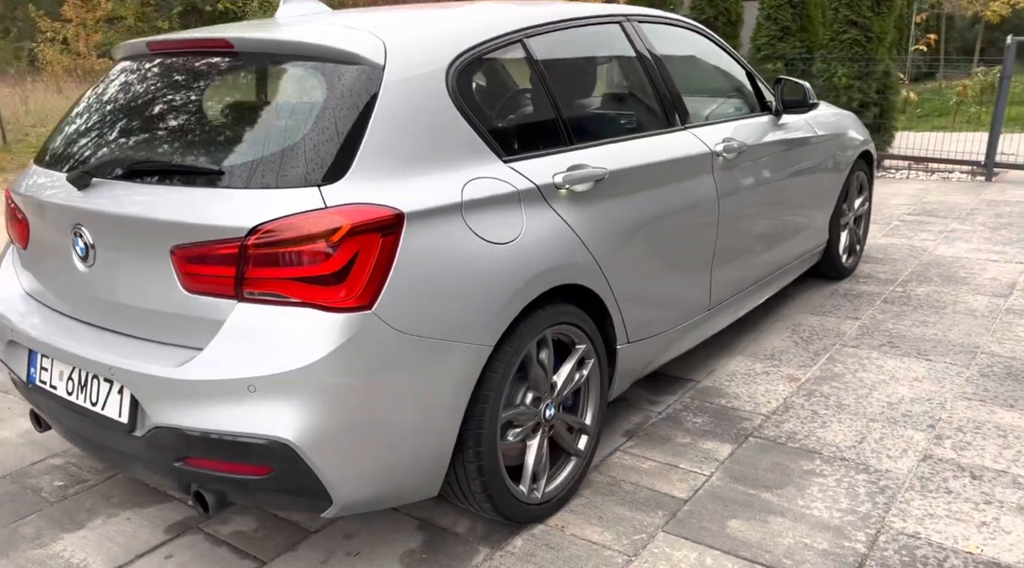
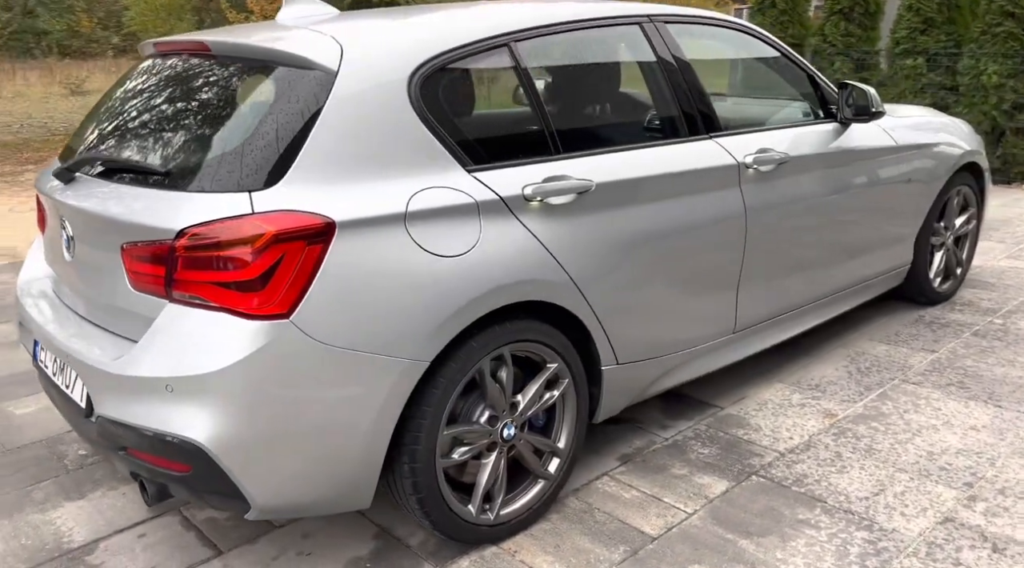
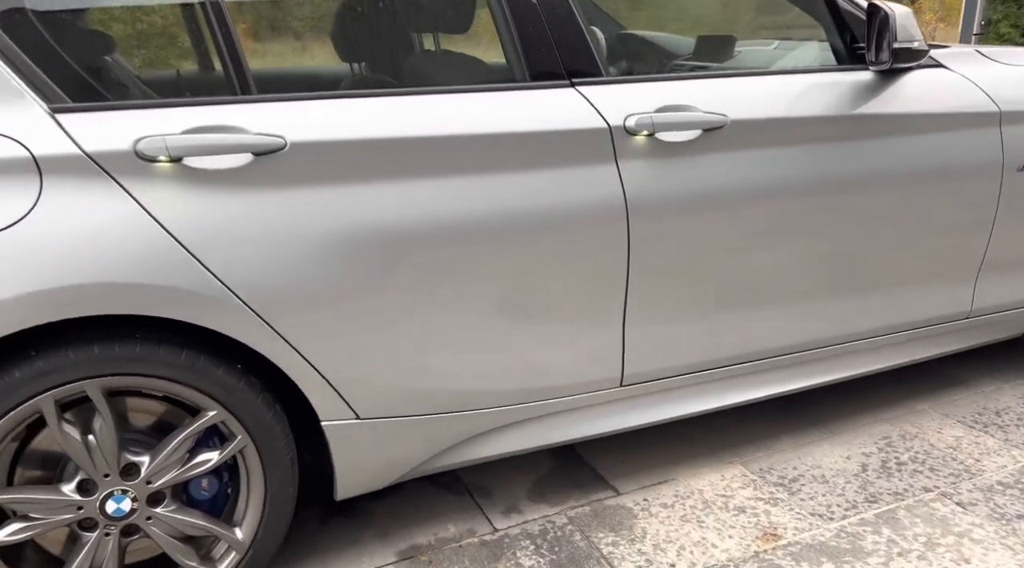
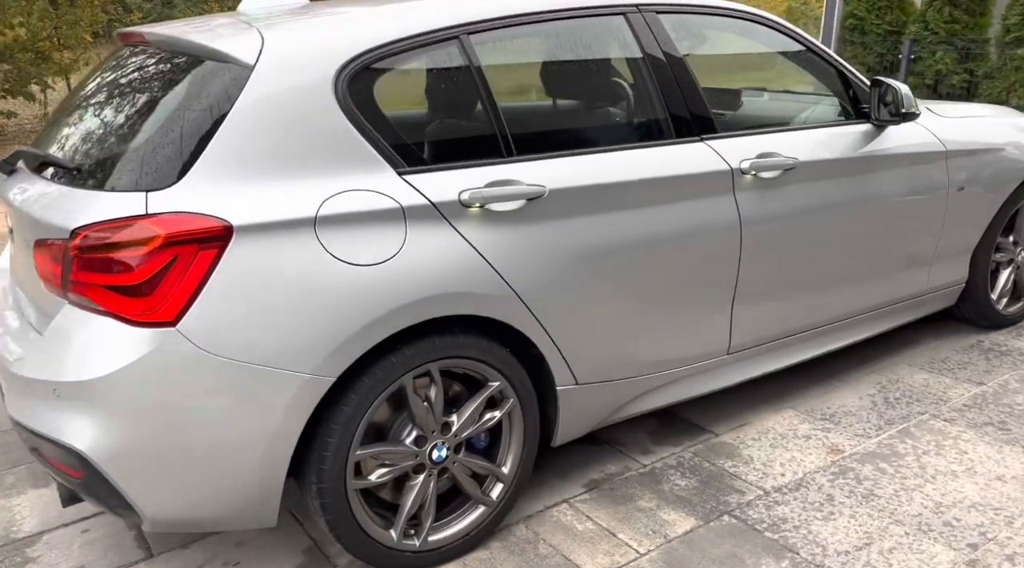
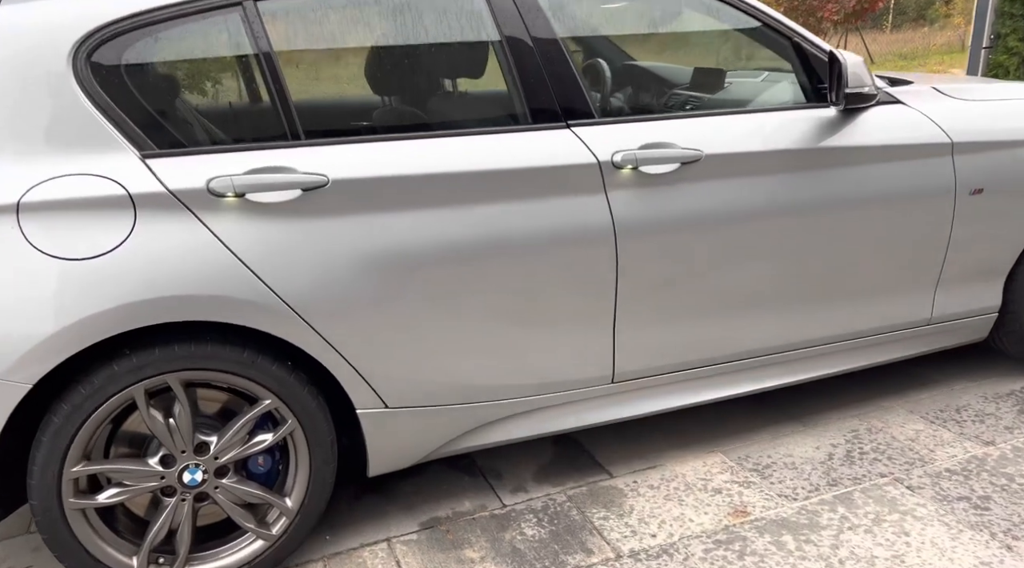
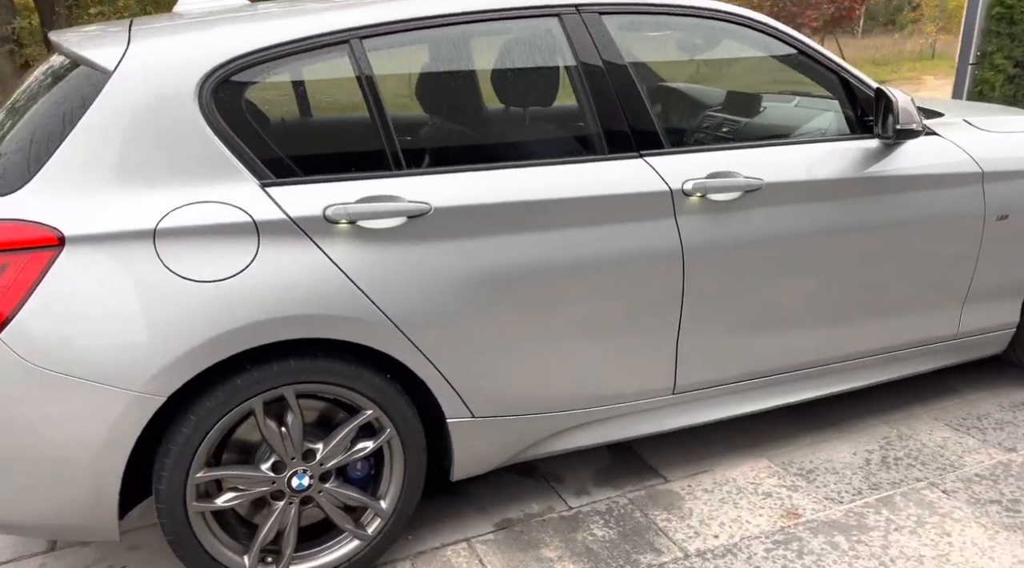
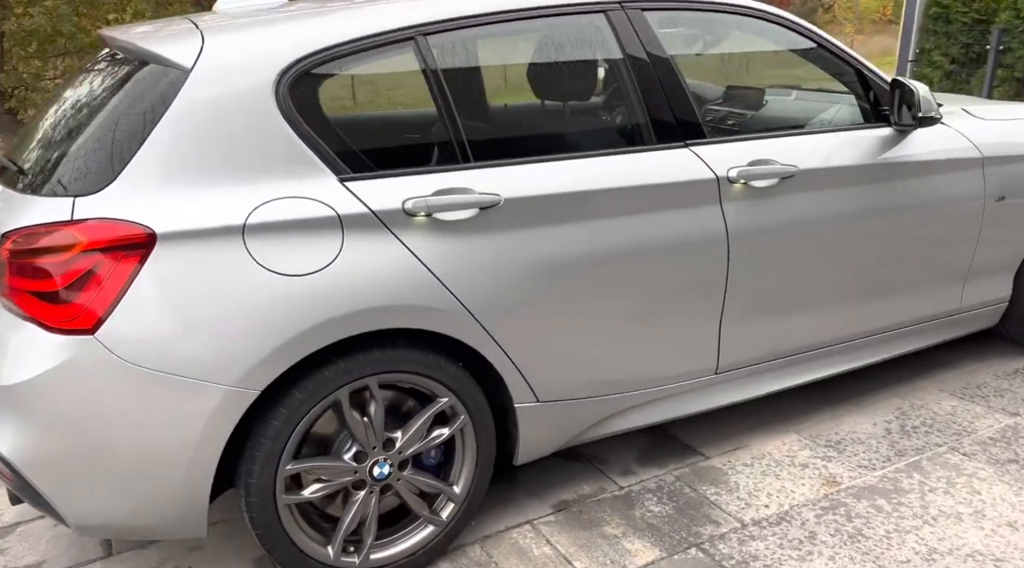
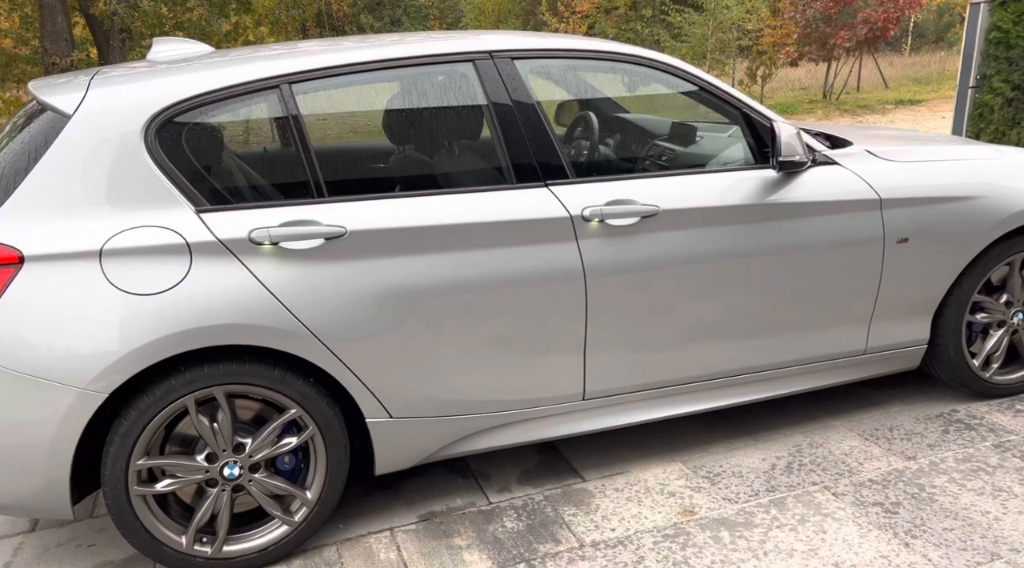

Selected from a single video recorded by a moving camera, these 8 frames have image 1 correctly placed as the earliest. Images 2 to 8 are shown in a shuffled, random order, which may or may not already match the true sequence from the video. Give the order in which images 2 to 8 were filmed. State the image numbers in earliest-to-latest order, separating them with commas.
2, 4, 7, 6, 8, 5, 3
